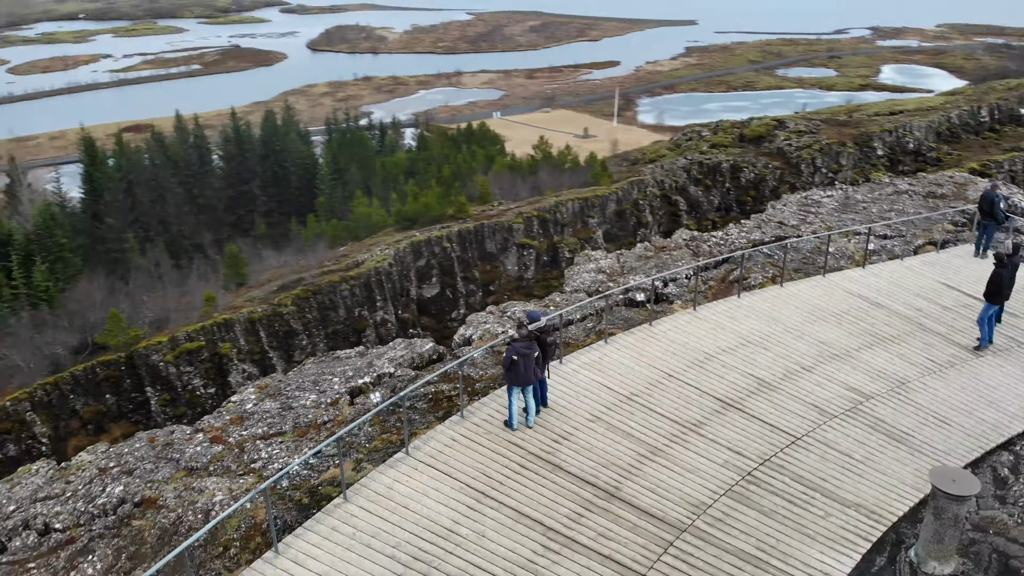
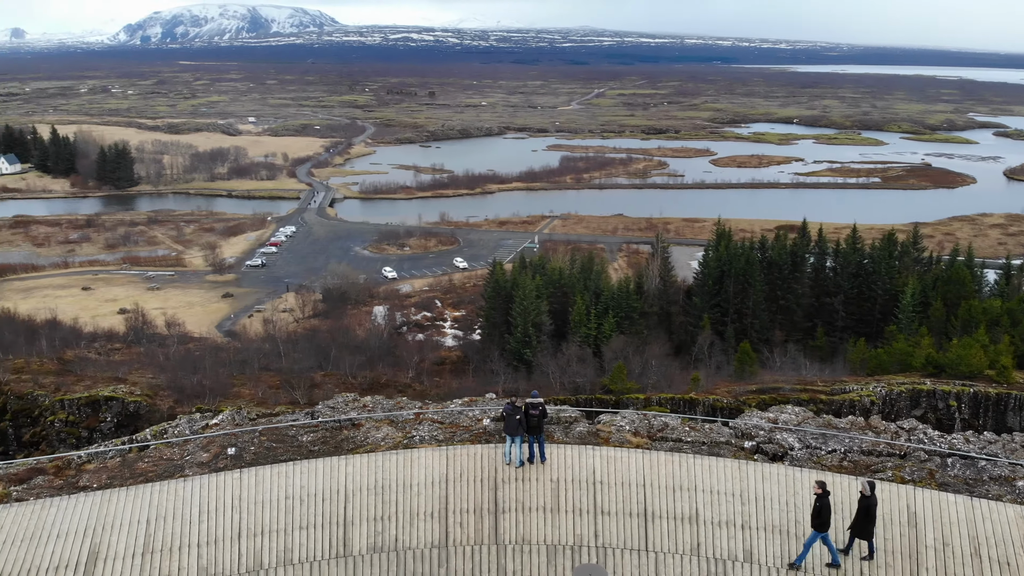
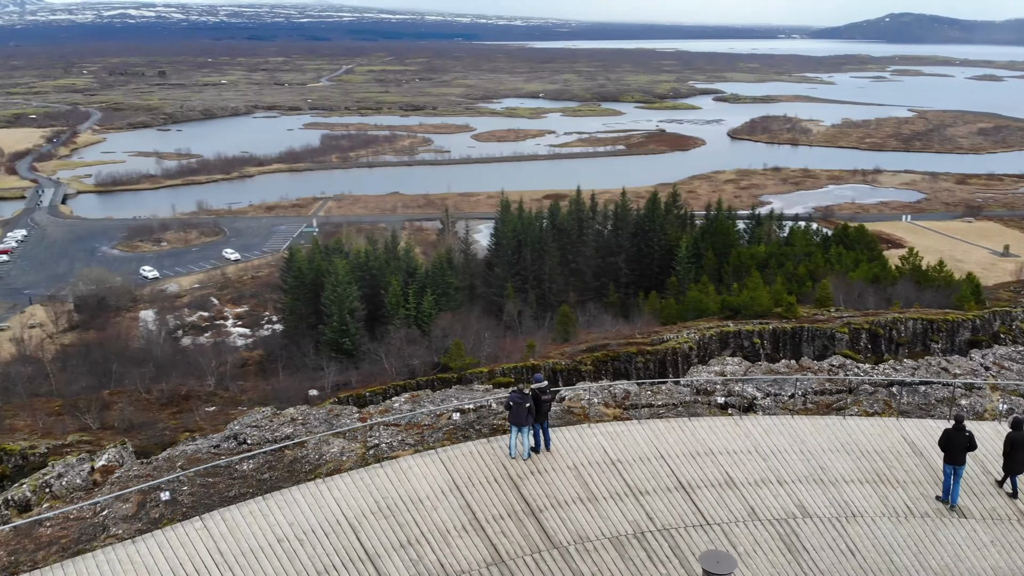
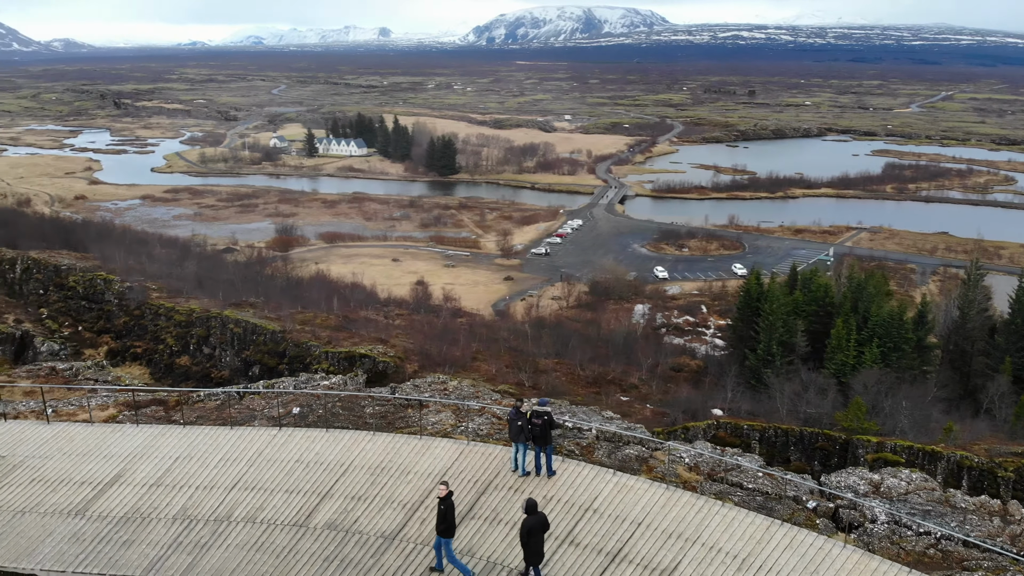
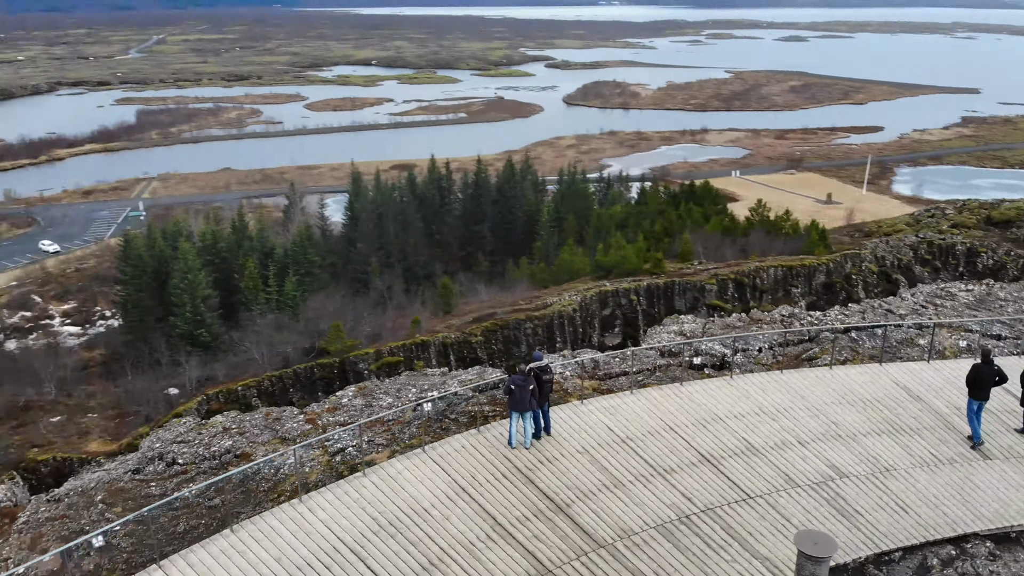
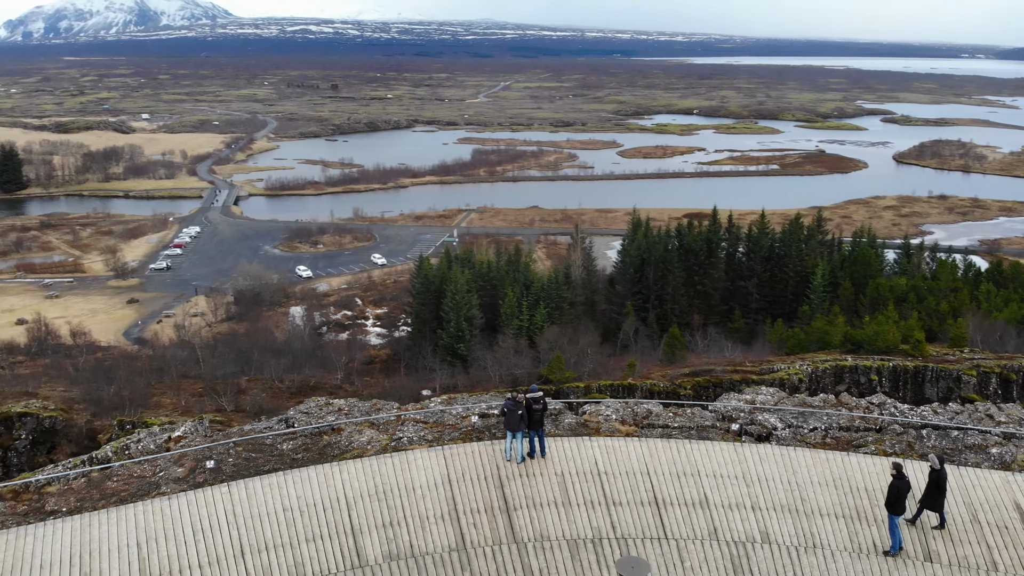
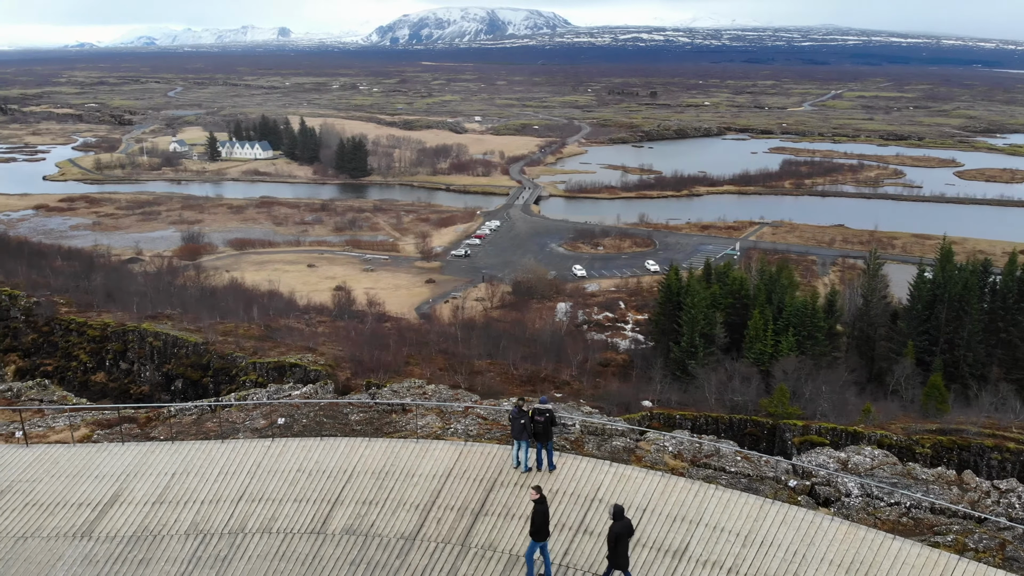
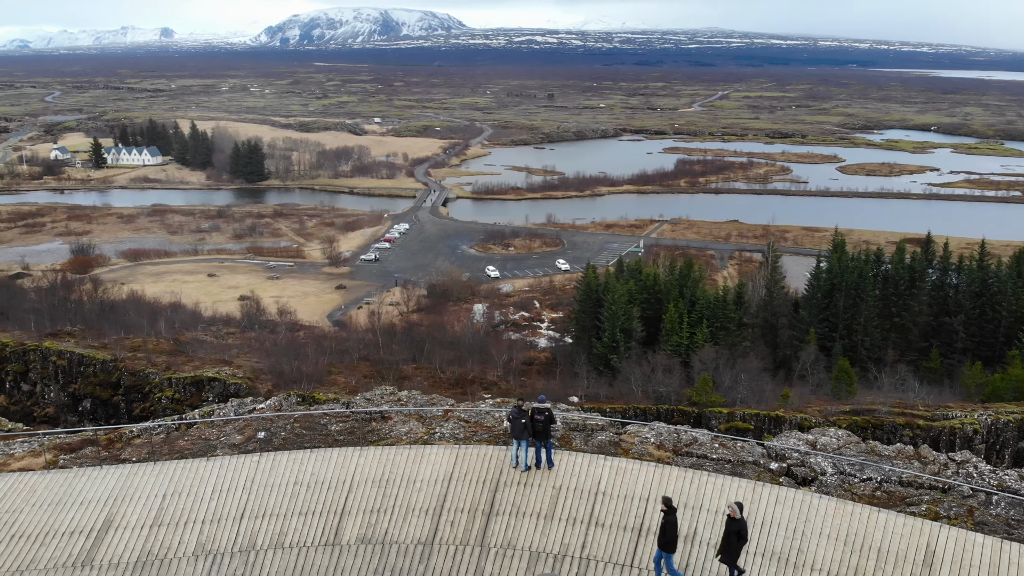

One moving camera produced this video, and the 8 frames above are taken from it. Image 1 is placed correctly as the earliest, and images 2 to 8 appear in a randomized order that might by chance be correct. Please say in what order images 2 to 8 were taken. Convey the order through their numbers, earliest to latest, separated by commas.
5, 3, 6, 2, 8, 7, 4
